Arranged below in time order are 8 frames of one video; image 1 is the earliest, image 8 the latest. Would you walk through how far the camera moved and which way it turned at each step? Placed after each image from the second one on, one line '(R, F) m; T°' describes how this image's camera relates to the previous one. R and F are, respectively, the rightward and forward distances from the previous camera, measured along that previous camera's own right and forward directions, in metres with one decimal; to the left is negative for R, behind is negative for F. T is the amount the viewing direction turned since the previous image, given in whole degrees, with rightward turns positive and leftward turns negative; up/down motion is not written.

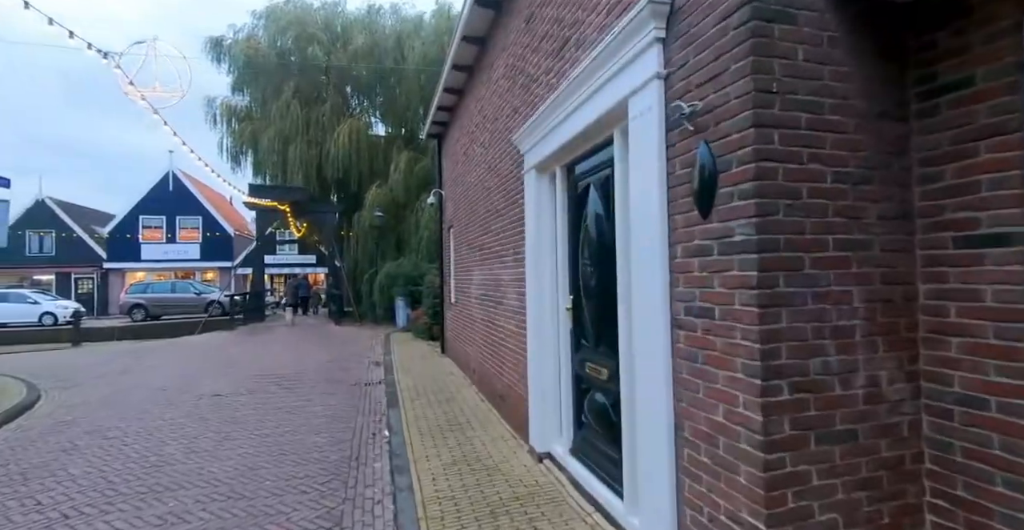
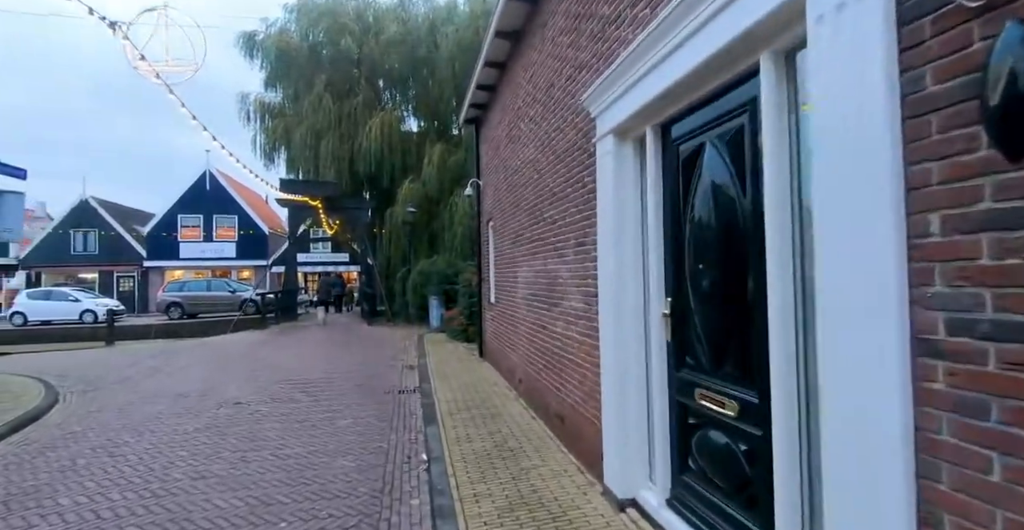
(-0.3, +1.0) m; -3°
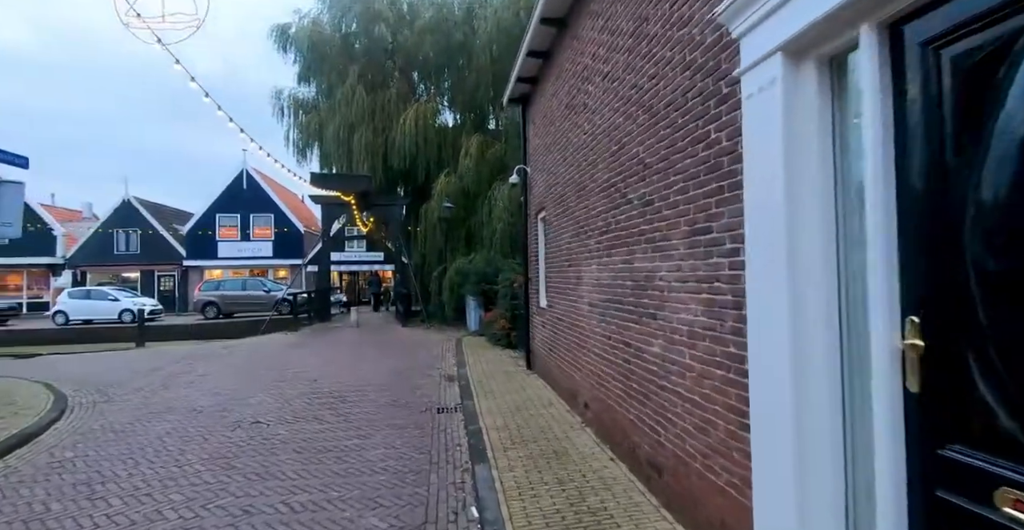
(-0.3, +1.3) m; -3°
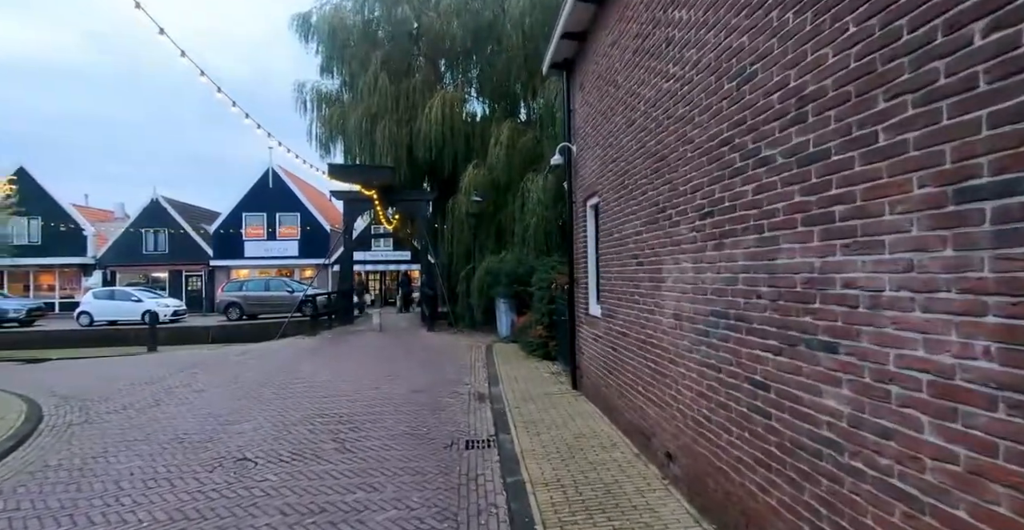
(-0.2, +1.6) m; -3°
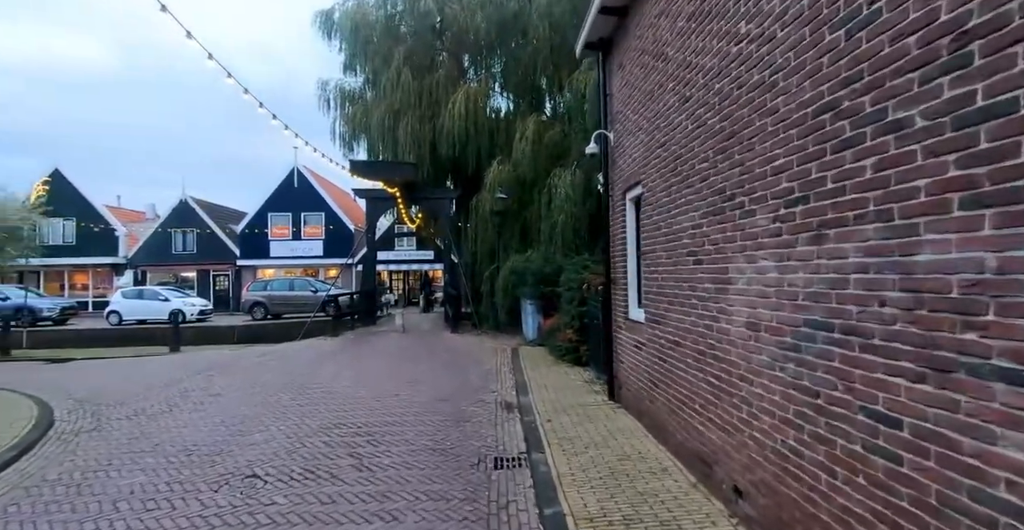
(-0.1, +0.6) m; -2°
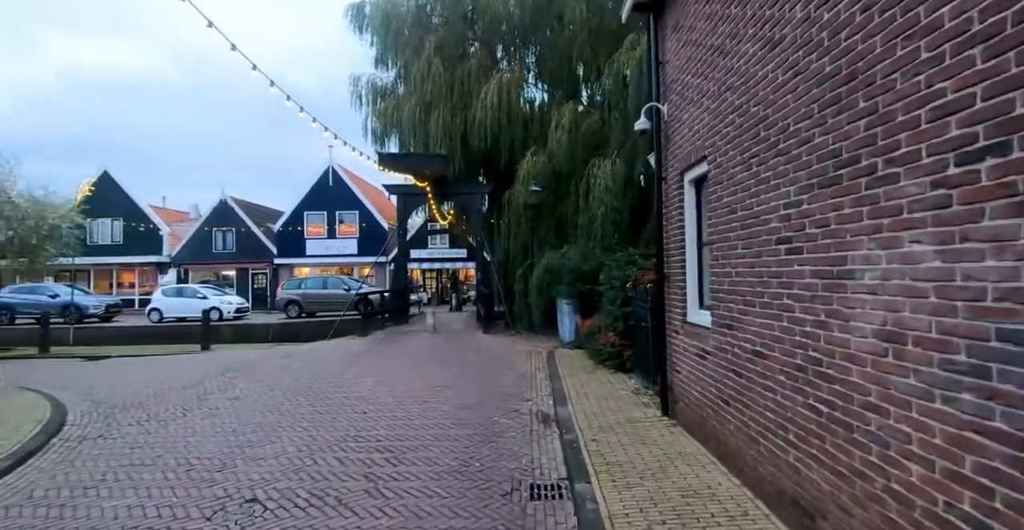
(0.0, +0.8) m; -4°
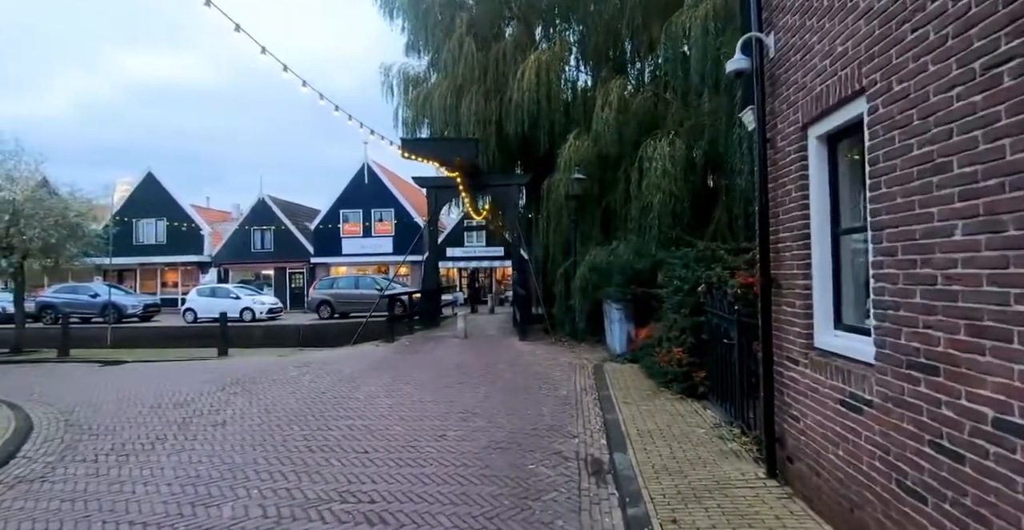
(0.0, +1.7) m; -4°
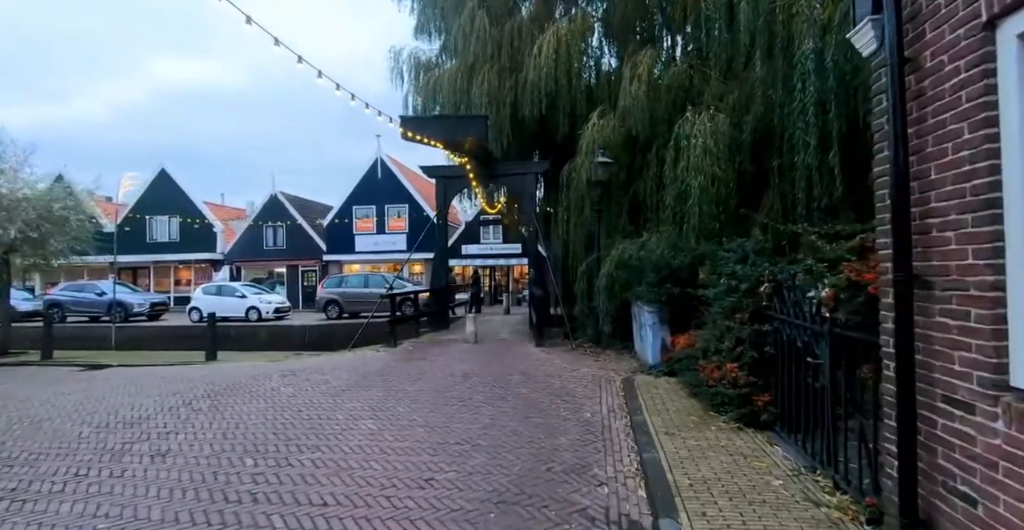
(+0.1, +1.5) m; -2°
